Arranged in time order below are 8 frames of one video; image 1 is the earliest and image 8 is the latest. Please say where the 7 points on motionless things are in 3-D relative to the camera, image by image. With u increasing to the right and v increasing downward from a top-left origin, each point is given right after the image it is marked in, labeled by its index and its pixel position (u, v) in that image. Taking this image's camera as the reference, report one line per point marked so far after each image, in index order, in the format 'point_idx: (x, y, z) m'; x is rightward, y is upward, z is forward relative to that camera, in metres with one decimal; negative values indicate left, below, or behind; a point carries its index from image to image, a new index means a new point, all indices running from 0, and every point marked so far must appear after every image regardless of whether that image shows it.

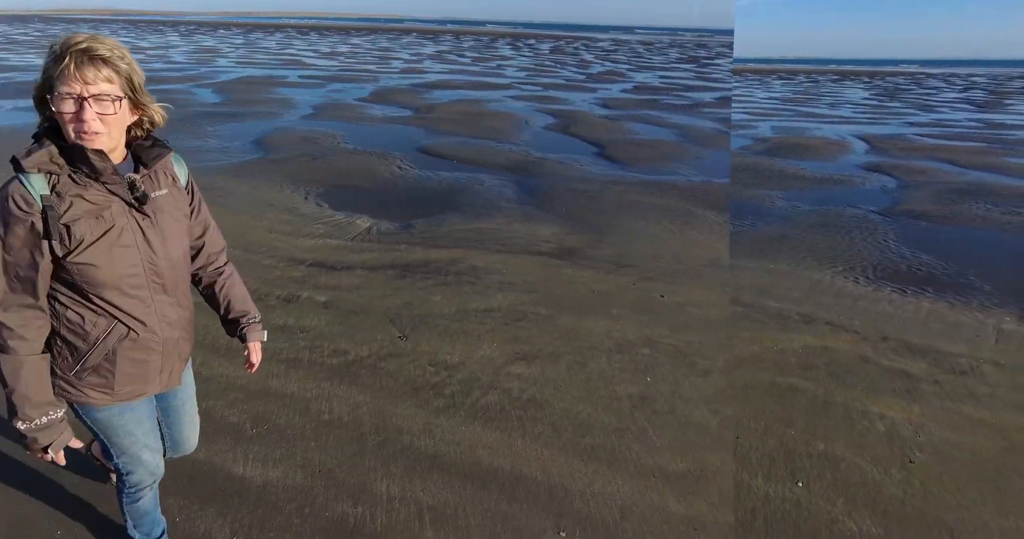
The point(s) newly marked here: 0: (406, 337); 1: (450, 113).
0: (-0.6, -0.4, +3.2) m
1: (-1.3, +3.6, +11.7) m
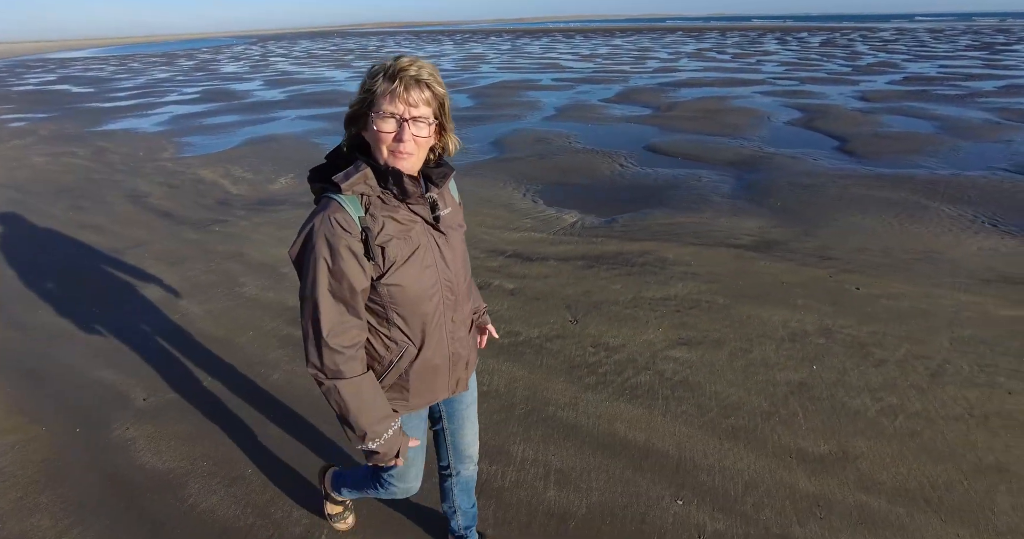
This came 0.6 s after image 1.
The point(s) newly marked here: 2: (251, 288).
0: (+0.4, -0.3, +3.3) m
1: (+3.4, +3.4, +11.4) m
2: (-1.9, -0.1, +3.8) m
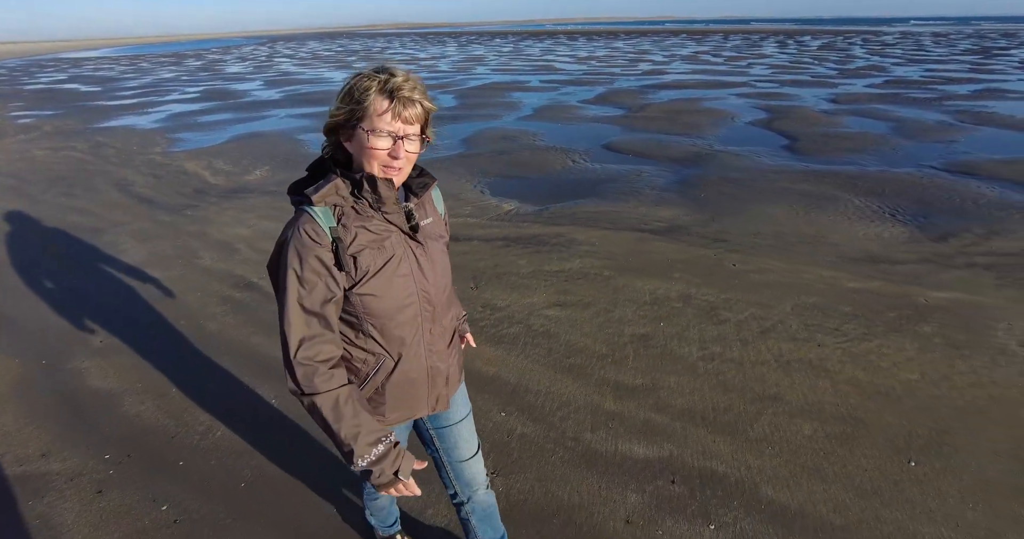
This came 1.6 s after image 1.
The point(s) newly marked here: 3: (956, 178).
0: (-0.2, -0.1, +3.8) m
1: (+3.0, +3.5, +11.9) m
2: (-2.5, +0.1, +4.4) m
3: (+5.5, +1.2, +6.9) m
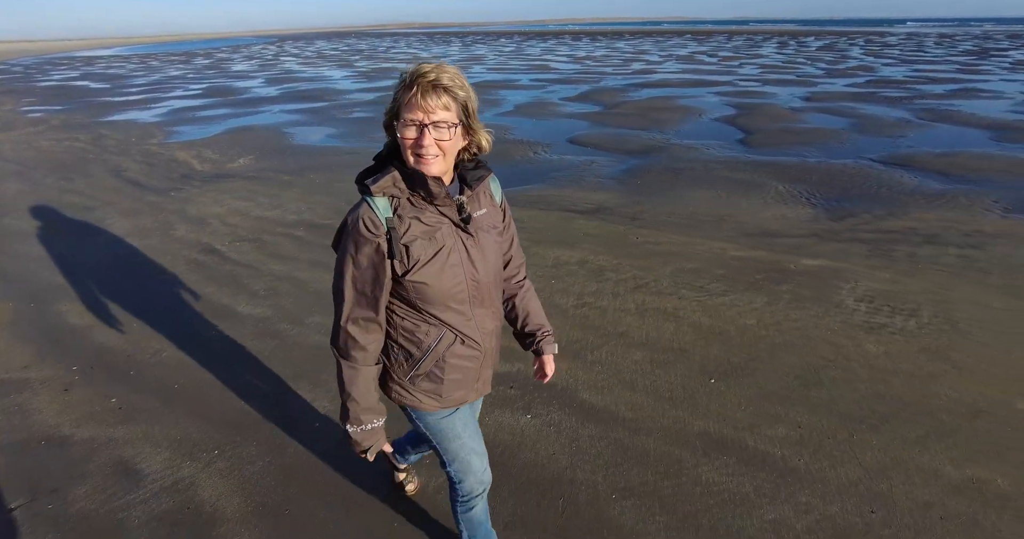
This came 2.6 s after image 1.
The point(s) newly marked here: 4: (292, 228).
0: (-0.8, +0.1, +4.4) m
1: (+2.5, +3.7, +12.4) m
2: (-3.1, +0.3, +5.0) m
3: (+5.0, +1.4, +7.3) m
4: (-2.1, +0.4, +5.1) m
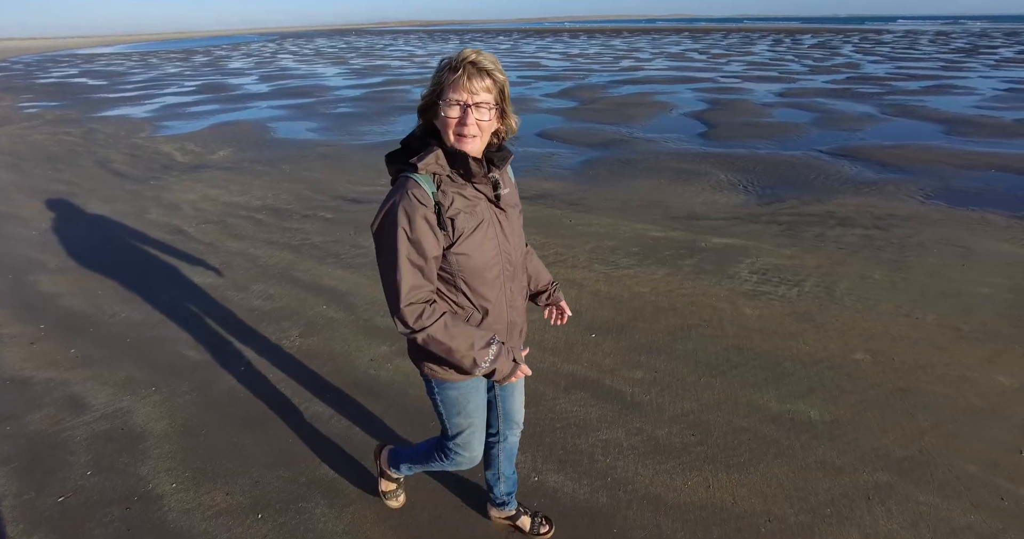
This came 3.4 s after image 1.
0: (-1.4, +0.3, +4.8) m
1: (+2.1, +3.9, +12.8) m
2: (-3.6, +0.5, +5.4) m
3: (+4.5, +1.6, +7.7) m
4: (-2.6, +0.6, +5.6) m
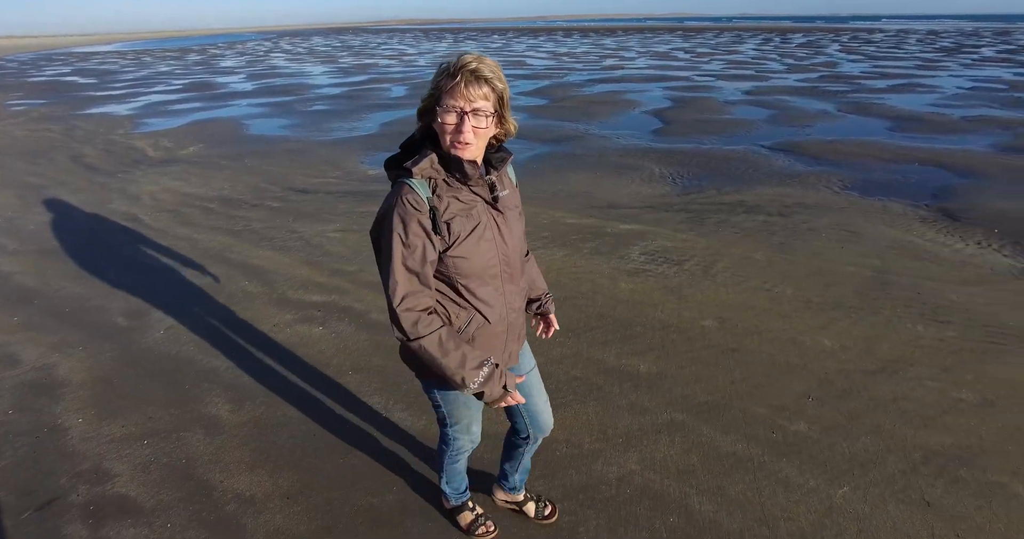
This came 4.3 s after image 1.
0: (-2.1, +0.4, +5.2) m
1: (+1.4, +4.1, +13.2) m
2: (-4.3, +0.7, +5.8) m
3: (+3.8, +1.7, +8.1) m
4: (-3.3, +0.7, +6.0) m
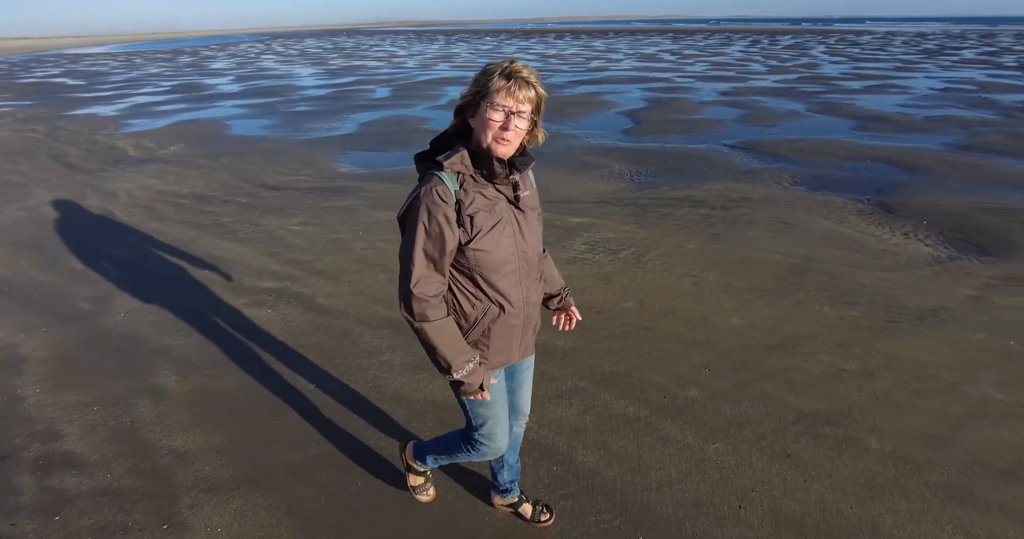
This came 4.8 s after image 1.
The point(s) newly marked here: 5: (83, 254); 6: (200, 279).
0: (-2.5, +0.5, +5.5) m
1: (+0.8, +4.2, +13.5) m
2: (-4.7, +0.7, +6.1) m
3: (+3.3, +1.8, +8.4) m
4: (-3.8, +0.8, +6.2) m
5: (-3.7, +0.1, +4.7) m
6: (-2.4, -0.1, +4.1) m
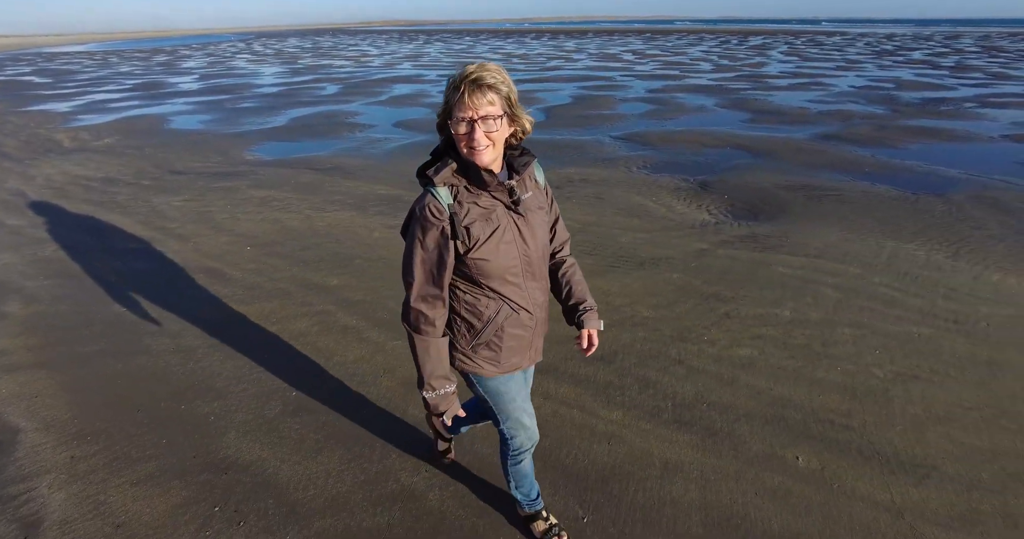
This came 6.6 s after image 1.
0: (-4.2, +0.9, +6.3) m
1: (-0.9, +4.5, +14.3) m
2: (-6.4, +1.1, +6.9) m
3: (+1.6, +2.2, +9.3) m
4: (-5.4, +1.1, +7.0) m
5: (-5.3, +0.4, +5.5) m
6: (-4.0, +0.3, +4.9) m
